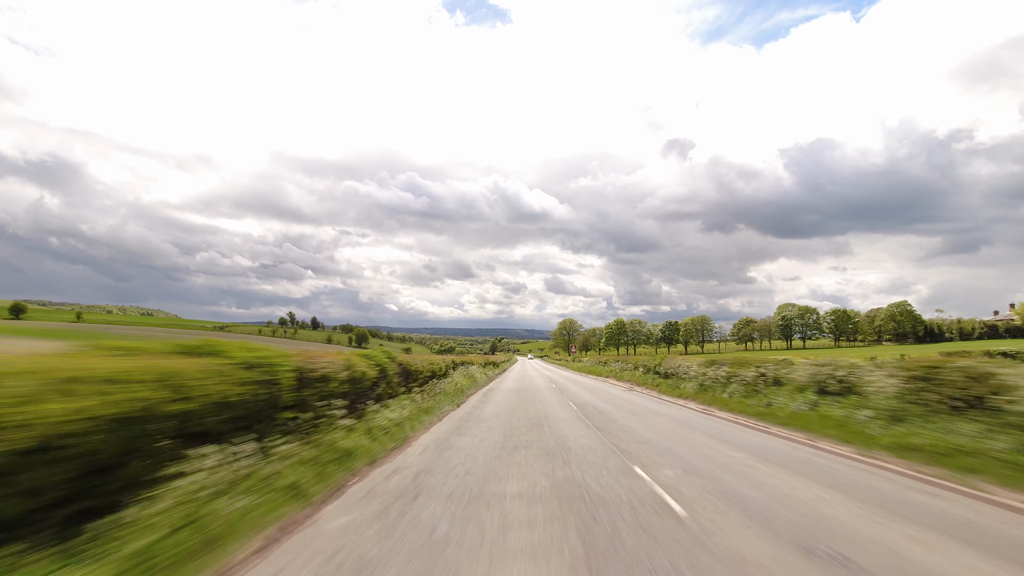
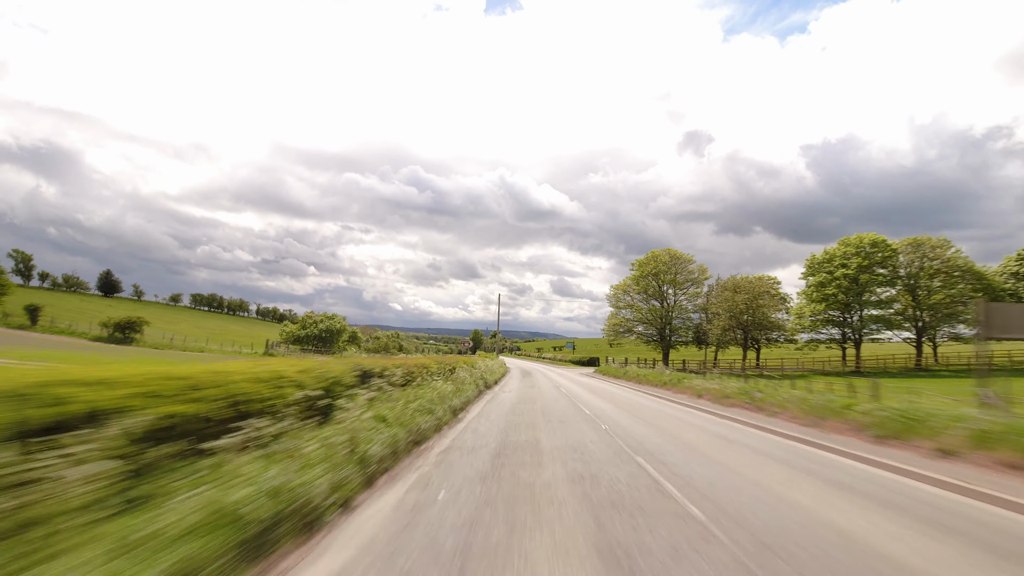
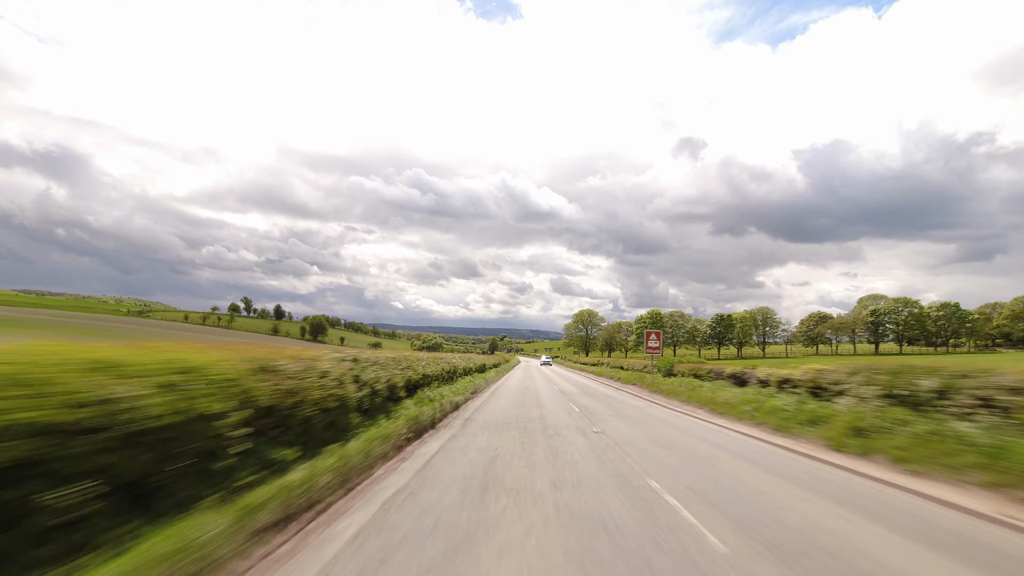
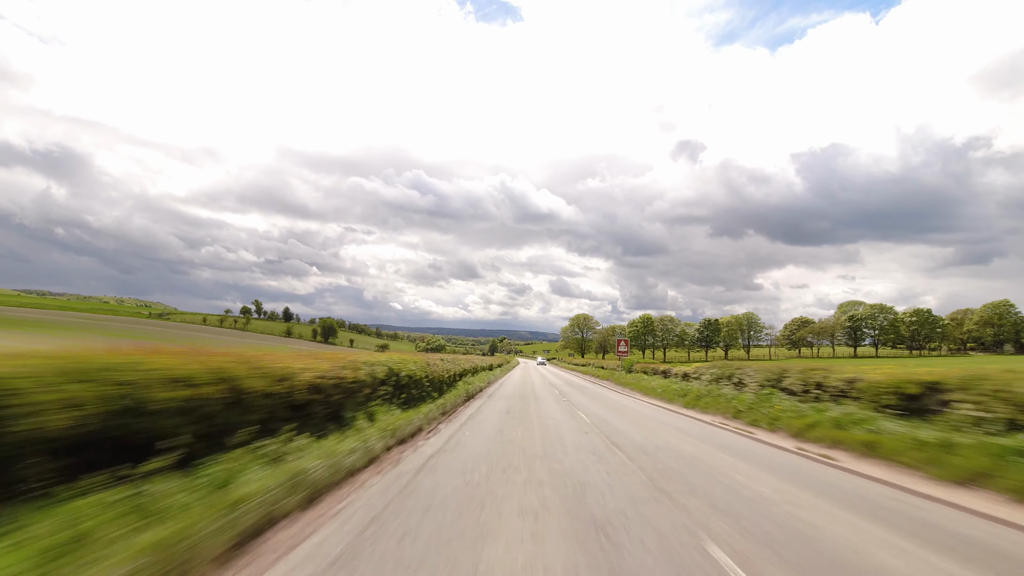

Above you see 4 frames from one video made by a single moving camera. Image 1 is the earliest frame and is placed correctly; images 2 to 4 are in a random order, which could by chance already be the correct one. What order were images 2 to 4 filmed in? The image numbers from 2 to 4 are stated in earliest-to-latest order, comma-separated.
4, 3, 2
